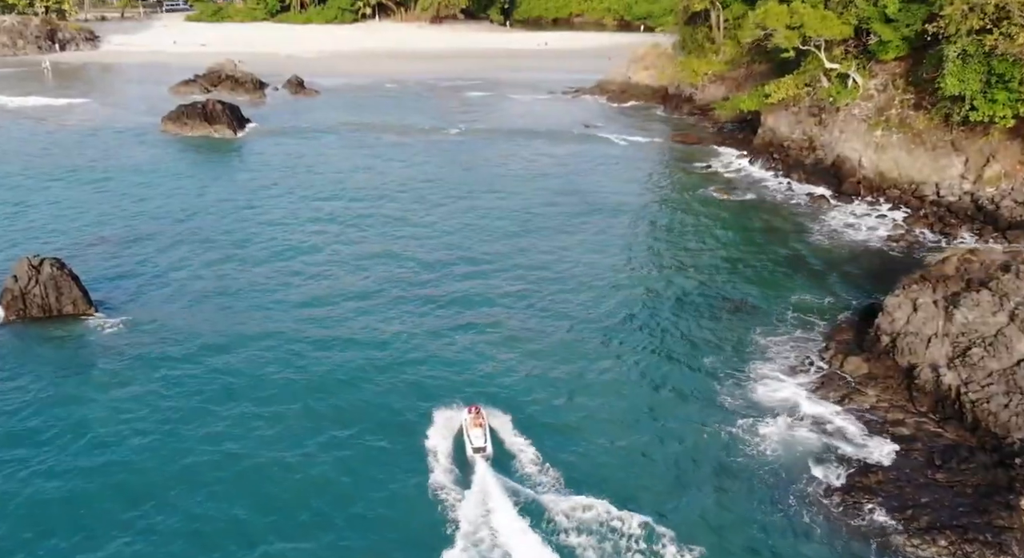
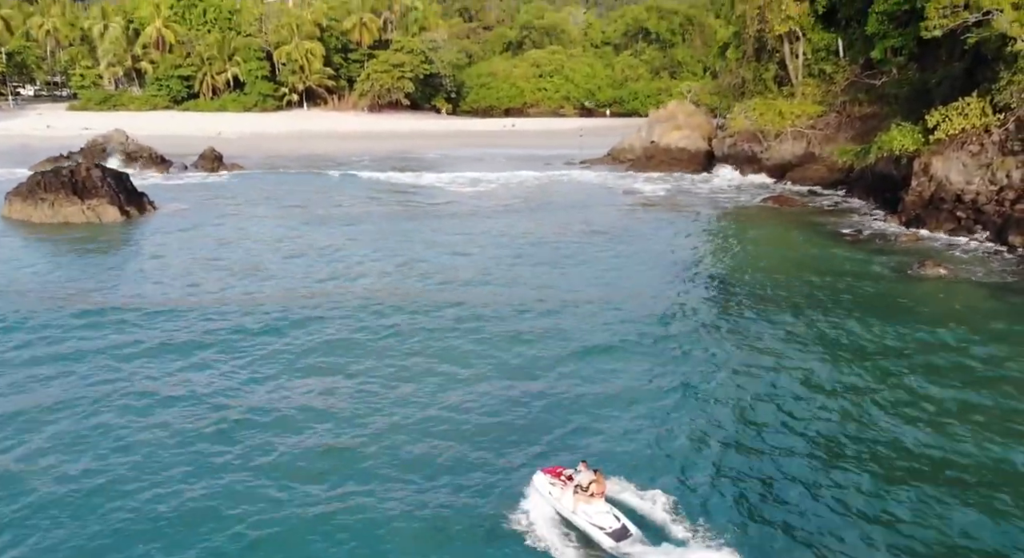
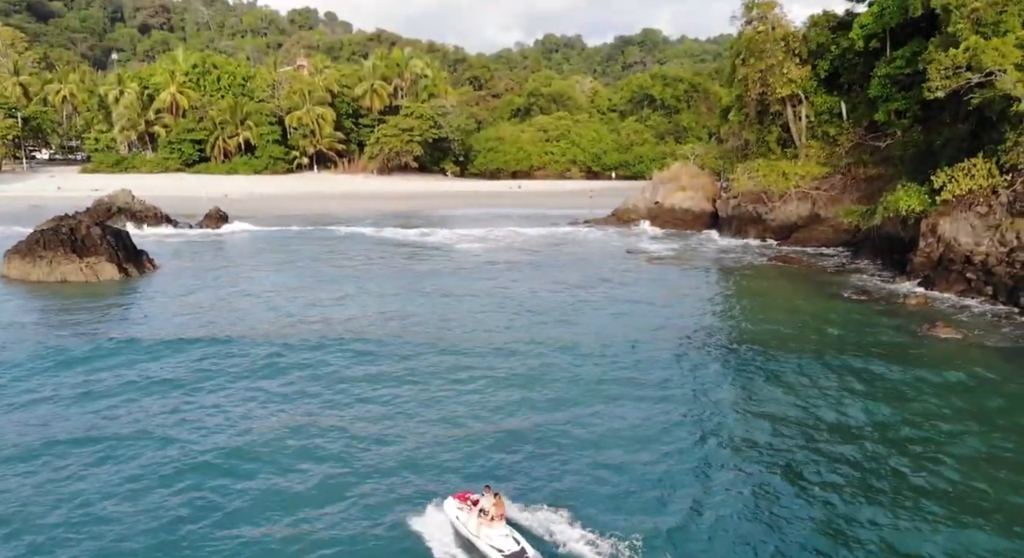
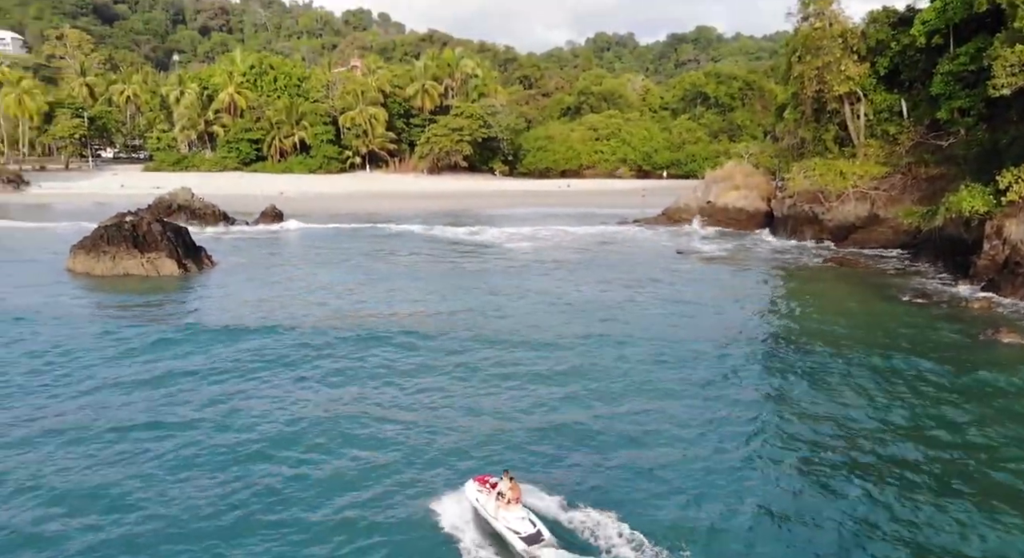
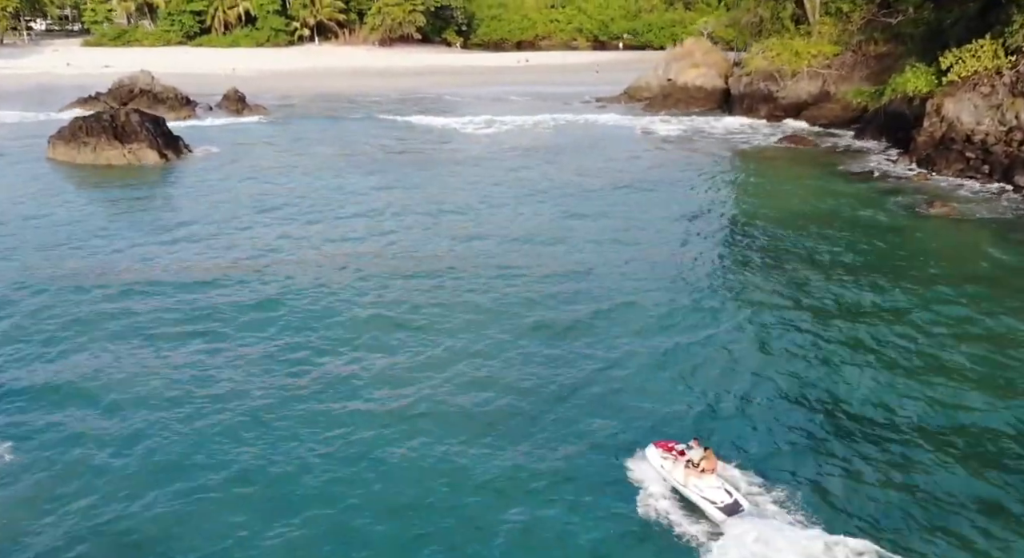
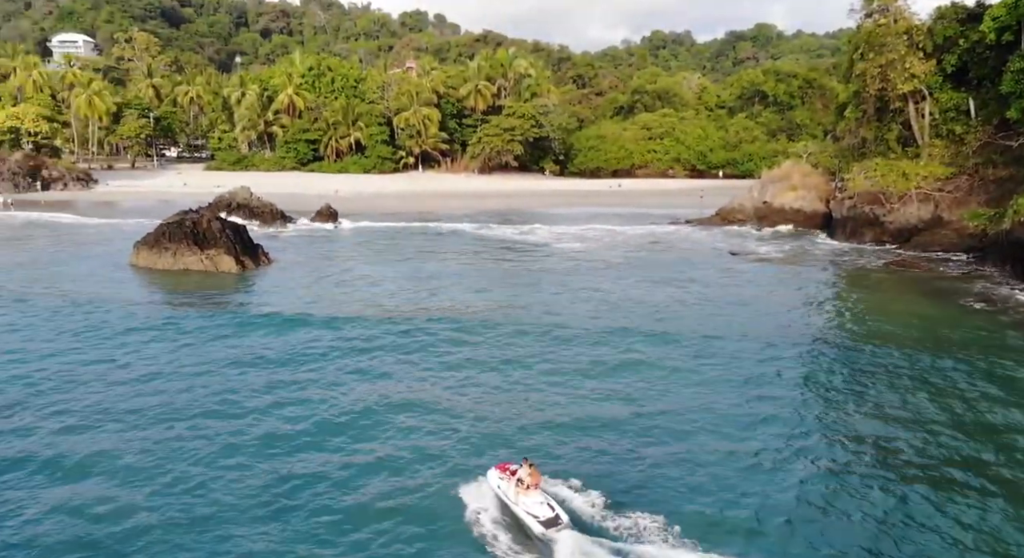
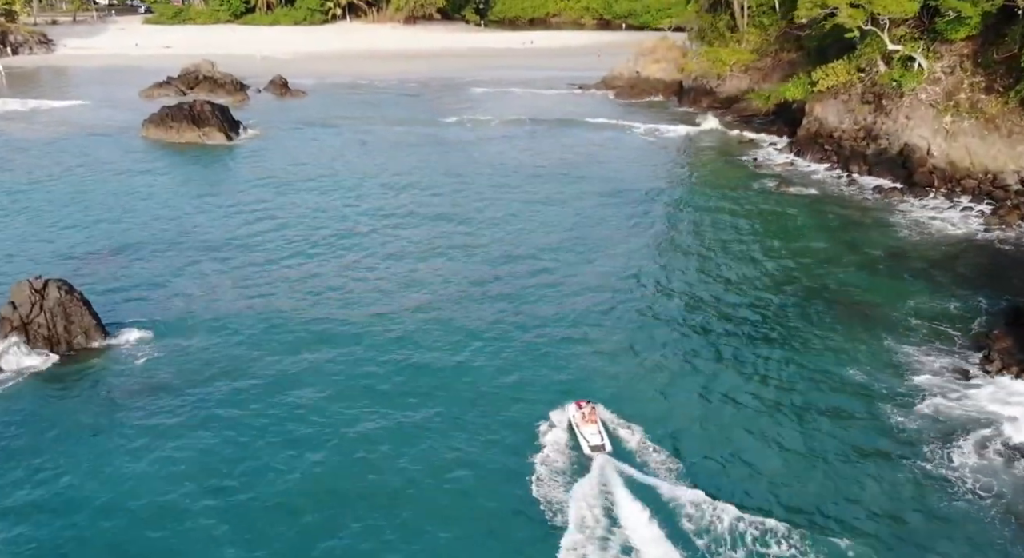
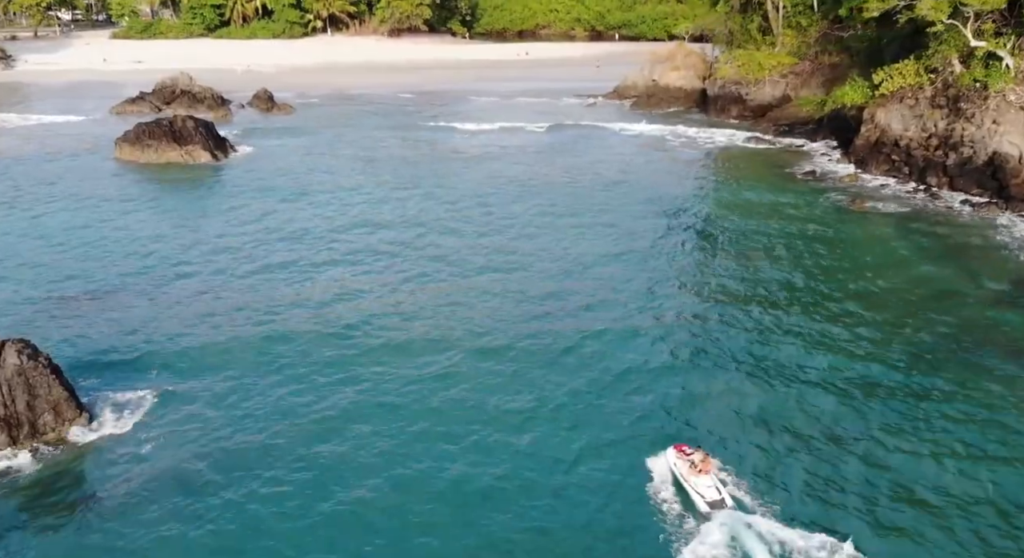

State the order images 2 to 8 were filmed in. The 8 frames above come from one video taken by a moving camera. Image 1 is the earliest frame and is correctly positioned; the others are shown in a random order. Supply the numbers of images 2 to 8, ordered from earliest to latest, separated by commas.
7, 8, 5, 2, 3, 4, 6
